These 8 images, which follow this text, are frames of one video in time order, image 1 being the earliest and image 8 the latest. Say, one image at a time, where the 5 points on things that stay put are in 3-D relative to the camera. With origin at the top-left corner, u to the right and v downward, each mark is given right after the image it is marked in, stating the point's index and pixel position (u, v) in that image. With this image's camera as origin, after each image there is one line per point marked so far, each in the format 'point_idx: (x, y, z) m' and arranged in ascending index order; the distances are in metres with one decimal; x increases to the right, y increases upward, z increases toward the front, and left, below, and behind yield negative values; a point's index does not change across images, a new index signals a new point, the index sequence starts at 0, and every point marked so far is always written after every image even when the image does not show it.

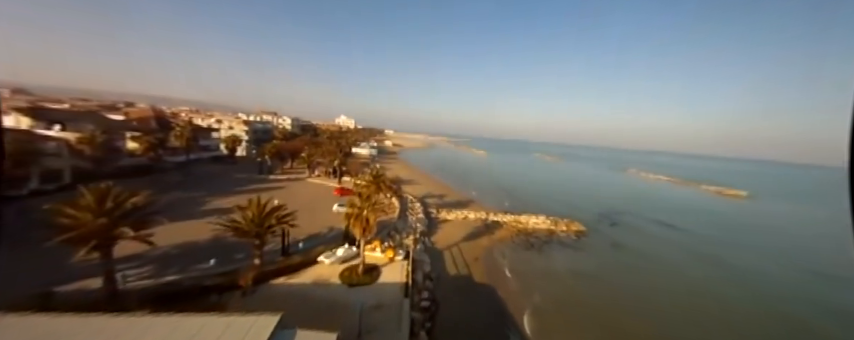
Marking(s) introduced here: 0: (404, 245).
0: (-1.4, -4.8, +18.3) m
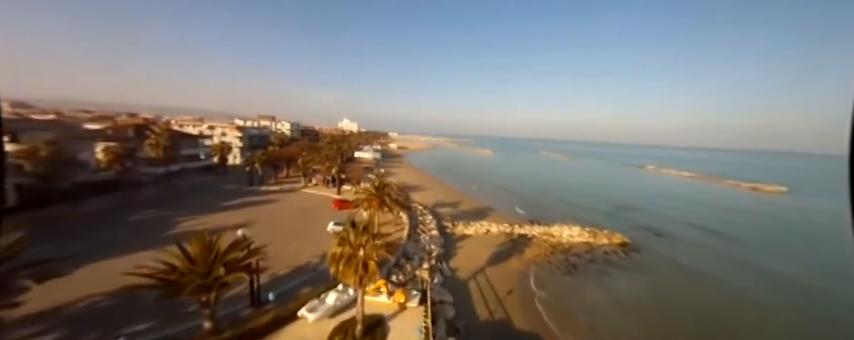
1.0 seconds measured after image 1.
0: (-0.4, -5.3, +14.0) m
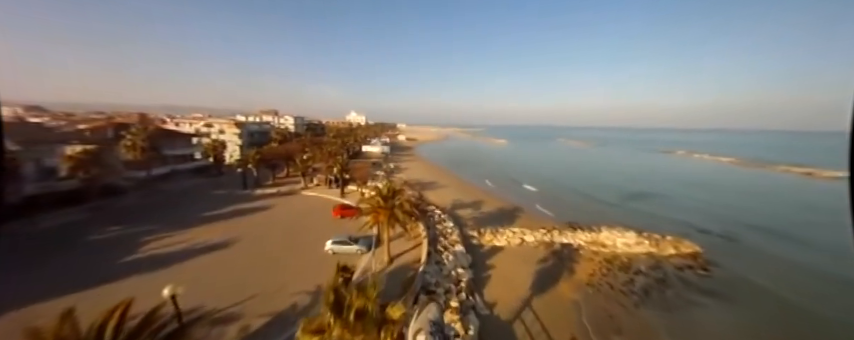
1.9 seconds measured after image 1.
0: (+0.7, -5.5, +9.8) m
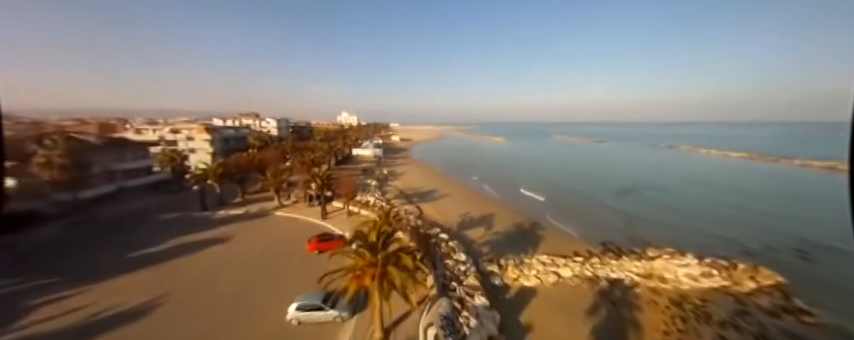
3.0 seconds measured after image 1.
0: (+1.2, -6.4, +5.1) m
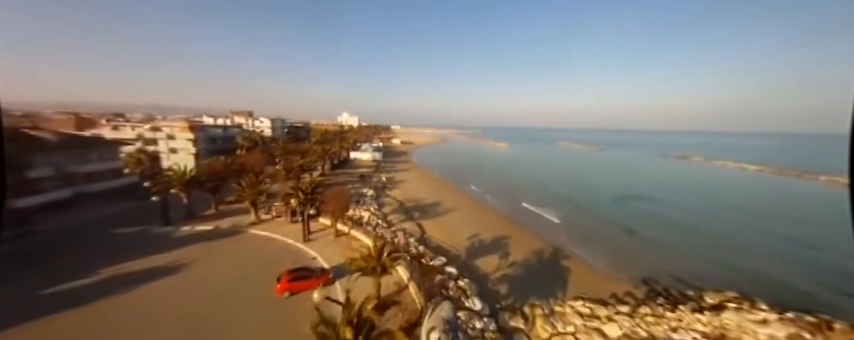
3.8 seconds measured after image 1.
0: (+1.3, -7.3, +1.5) m
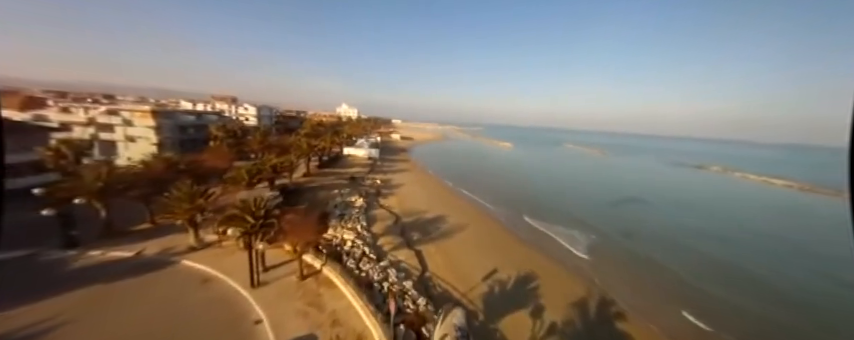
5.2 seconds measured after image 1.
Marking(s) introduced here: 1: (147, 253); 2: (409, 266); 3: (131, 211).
0: (+1.4, -8.4, -3.8) m
1: (-14.0, -4.0, +14.3) m
2: (-0.9, -5.0, +15.5) m
3: (-17.4, -2.3, +17.2) m
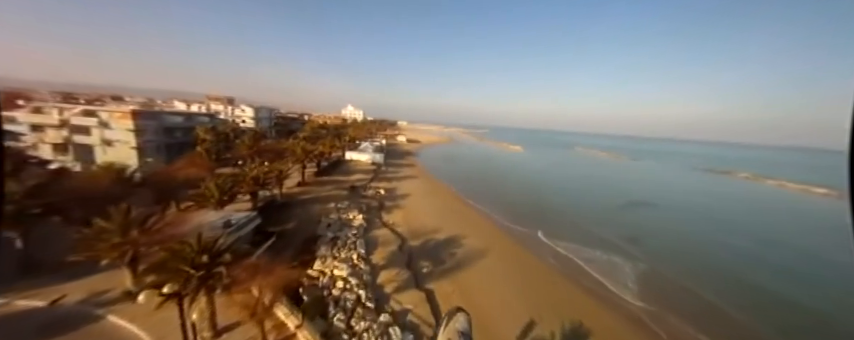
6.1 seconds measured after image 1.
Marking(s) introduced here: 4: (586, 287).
0: (+1.6, -9.1, -7.8) m
1: (-13.4, -4.8, +10.7) m
2: (-0.3, -5.8, +11.6) m
3: (-16.7, -3.0, +13.6) m
4: (+9.9, -7.1, +16.7) m
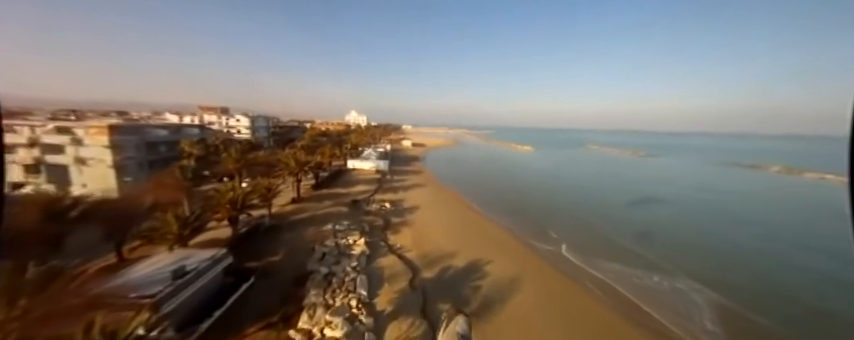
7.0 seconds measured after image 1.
0: (+2.1, -9.6, -11.4) m
1: (-12.6, -5.9, +7.4) m
2: (+0.5, -6.5, +8.0) m
3: (-16.0, -4.3, +10.4) m
4: (+10.9, -7.5, +12.9) m
